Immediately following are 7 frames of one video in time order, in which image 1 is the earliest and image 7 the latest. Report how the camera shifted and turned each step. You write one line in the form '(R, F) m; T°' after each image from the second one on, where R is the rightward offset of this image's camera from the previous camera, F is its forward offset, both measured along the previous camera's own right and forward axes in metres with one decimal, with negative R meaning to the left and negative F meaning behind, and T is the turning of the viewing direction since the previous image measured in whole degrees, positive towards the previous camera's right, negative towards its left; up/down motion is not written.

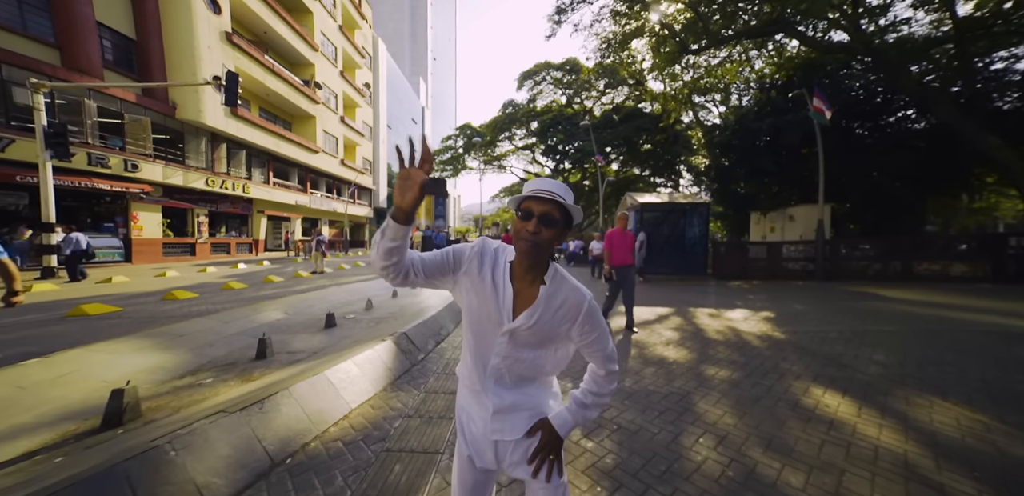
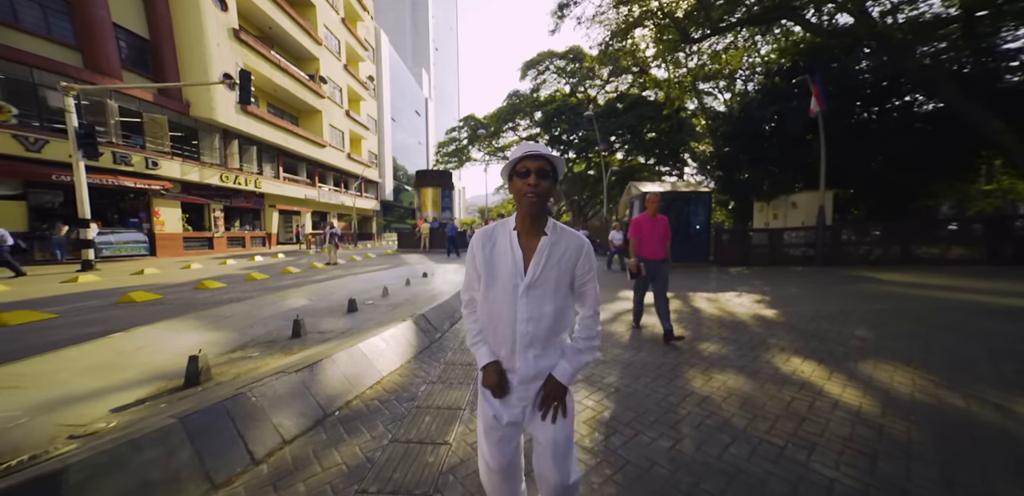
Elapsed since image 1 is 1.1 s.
(0.0, -0.4) m; -1°
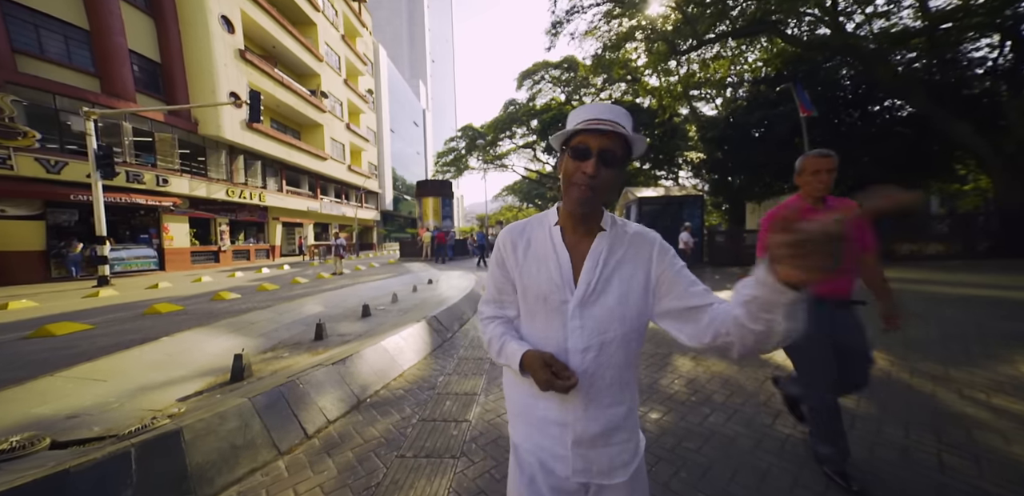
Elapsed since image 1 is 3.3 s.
(-0.1, -0.4) m; 0°
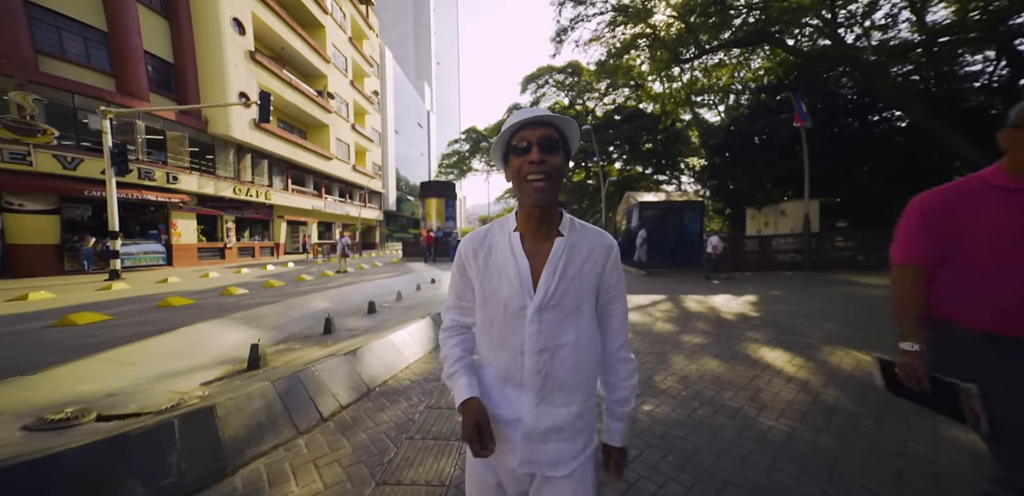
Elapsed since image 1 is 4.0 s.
(0.0, -0.2) m; 0°
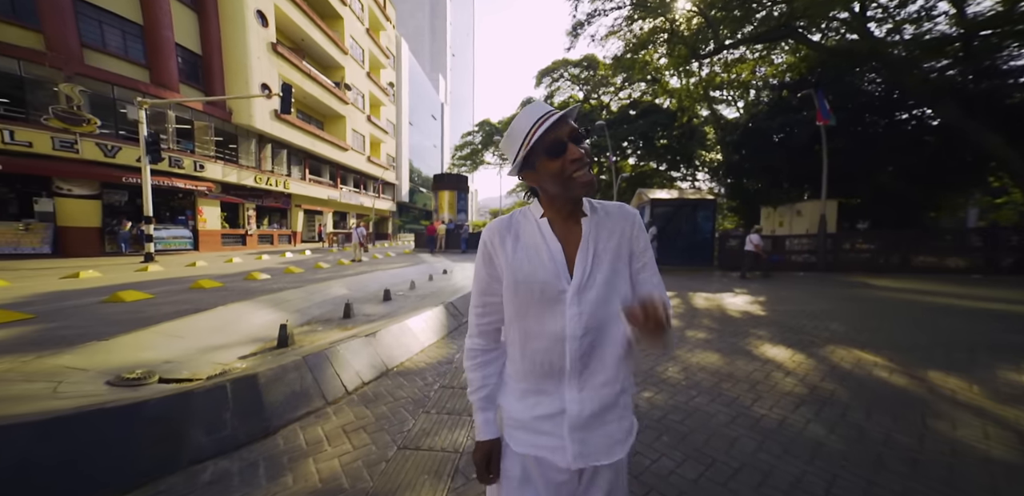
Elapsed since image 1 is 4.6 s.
(0.0, -0.2) m; -2°
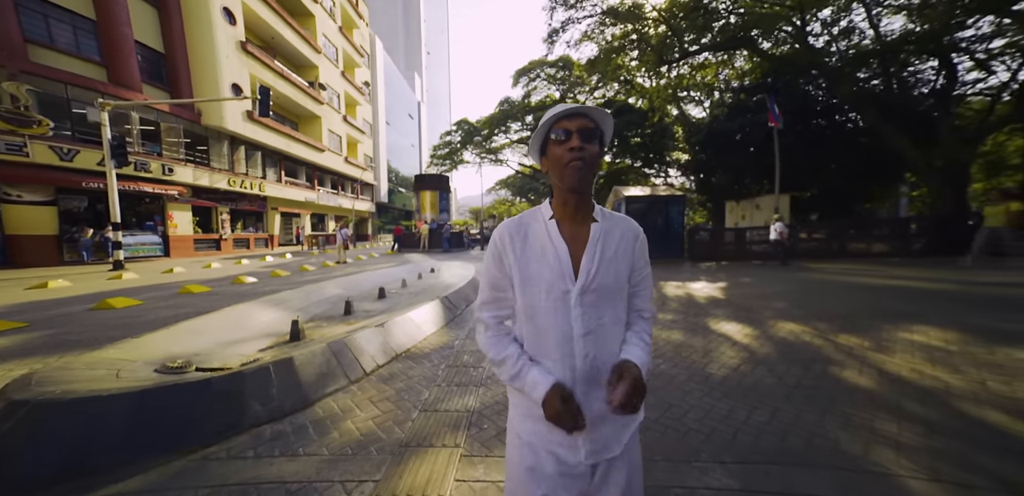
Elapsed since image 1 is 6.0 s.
(-0.1, -0.5) m; +3°
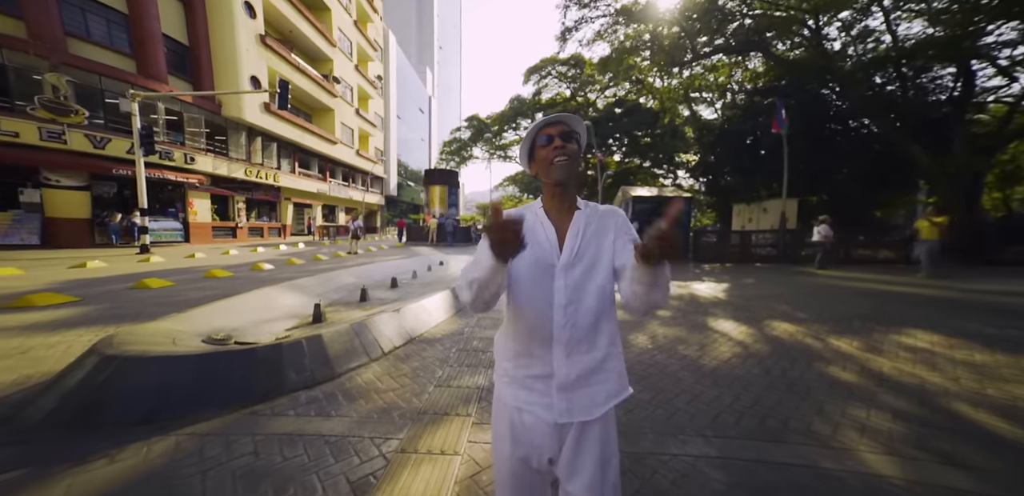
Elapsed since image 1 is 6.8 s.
(0.0, -0.3) m; -1°
